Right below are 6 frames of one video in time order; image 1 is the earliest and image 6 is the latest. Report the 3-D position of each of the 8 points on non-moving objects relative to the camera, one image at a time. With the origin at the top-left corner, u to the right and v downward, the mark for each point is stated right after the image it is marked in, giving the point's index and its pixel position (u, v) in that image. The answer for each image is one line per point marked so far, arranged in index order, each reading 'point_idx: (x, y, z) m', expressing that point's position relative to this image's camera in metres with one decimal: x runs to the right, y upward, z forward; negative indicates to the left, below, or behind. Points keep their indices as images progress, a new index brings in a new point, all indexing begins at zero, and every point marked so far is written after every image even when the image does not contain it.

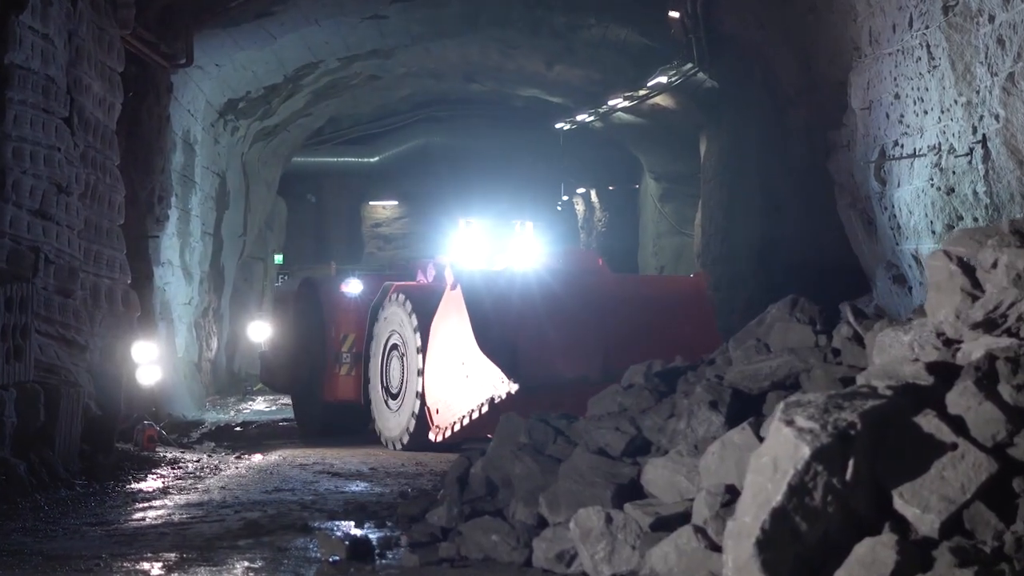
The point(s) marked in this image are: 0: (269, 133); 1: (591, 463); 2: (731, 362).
0: (-3.8, +2.4, +16.7) m
1: (+0.4, -0.8, +4.9) m
2: (+1.1, -0.4, +5.0) m
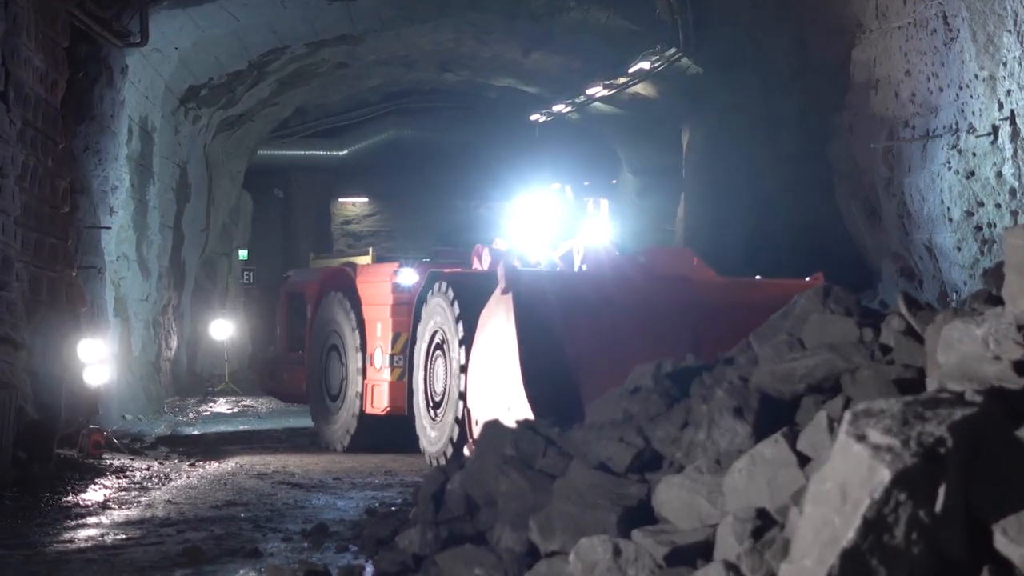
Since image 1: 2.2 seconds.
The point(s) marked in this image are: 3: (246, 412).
0: (-4.2, +2.4, +15.8) m
1: (+0.3, -0.8, +4.1) m
2: (+1.0, -0.3, +4.3) m
3: (-3.6, -1.7, +14.1) m
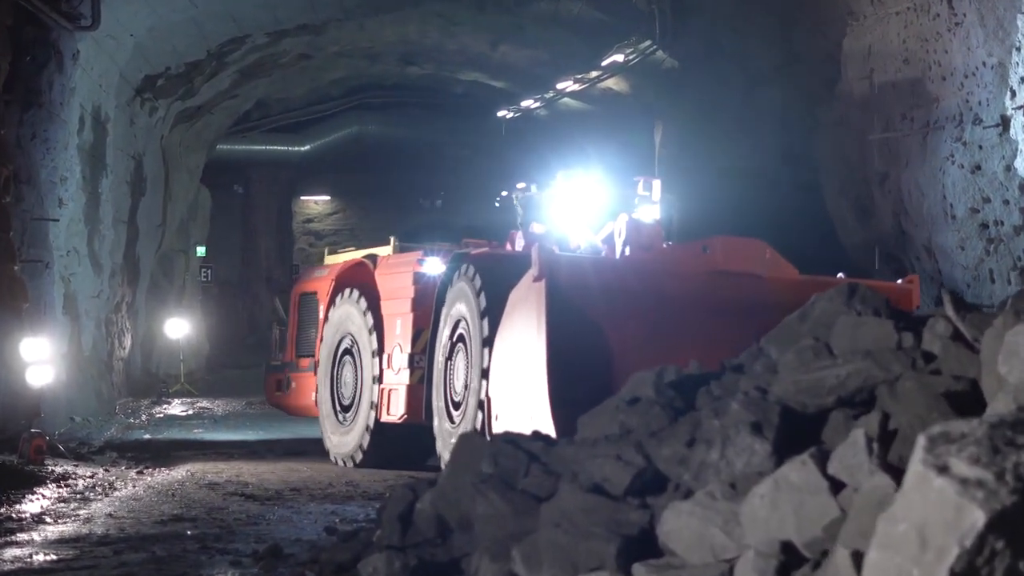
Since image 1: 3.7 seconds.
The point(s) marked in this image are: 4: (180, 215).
0: (-4.6, +2.5, +15.1) m
1: (+0.2, -0.7, +3.6) m
2: (+0.9, -0.3, +3.8) m
3: (-4.0, -1.6, +13.5) m
4: (-5.3, +1.2, +16.8) m
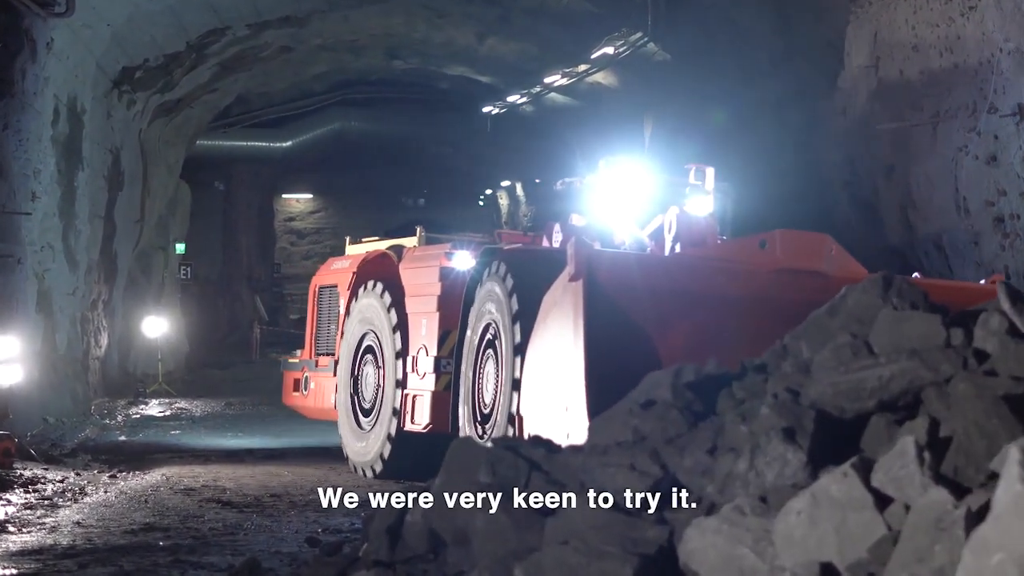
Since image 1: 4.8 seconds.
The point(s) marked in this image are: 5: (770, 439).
0: (-4.8, +2.5, +14.7) m
1: (+0.3, -0.7, +3.2) m
2: (+0.9, -0.3, +3.4) m
3: (-4.2, -1.6, +13.0) m
4: (-5.5, +1.2, +16.4) m
5: (+0.8, -0.4, +3.0) m
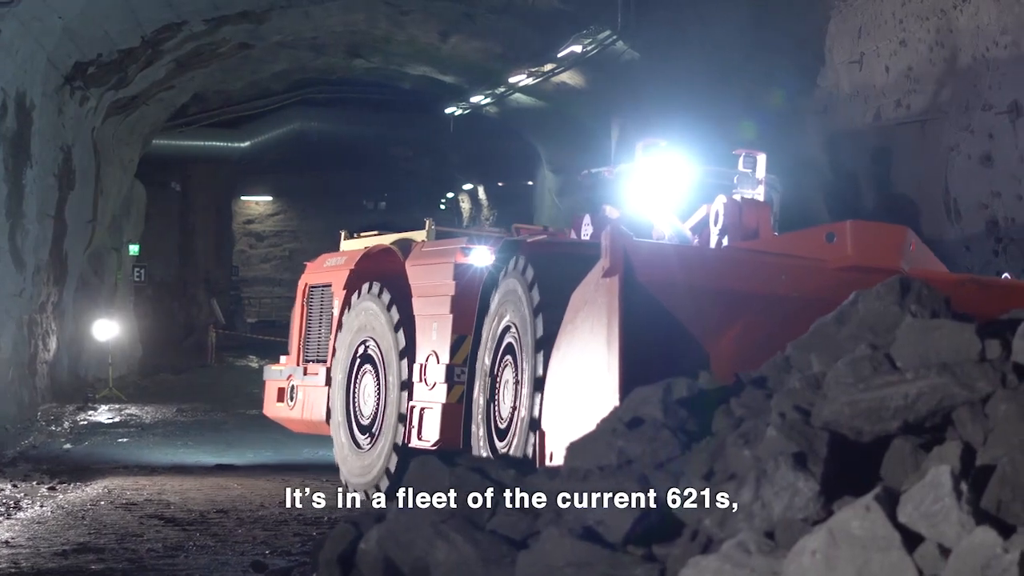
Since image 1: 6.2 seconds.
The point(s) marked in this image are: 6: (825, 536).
0: (-5.3, +2.5, +14.1) m
1: (+0.2, -0.7, +2.8) m
2: (+0.8, -0.3, +3.0) m
3: (-4.6, -1.6, +12.4) m
4: (-6.1, +1.2, +15.7) m
5: (+0.7, -0.5, +2.7) m
6: (+0.7, -0.6, +2.4) m
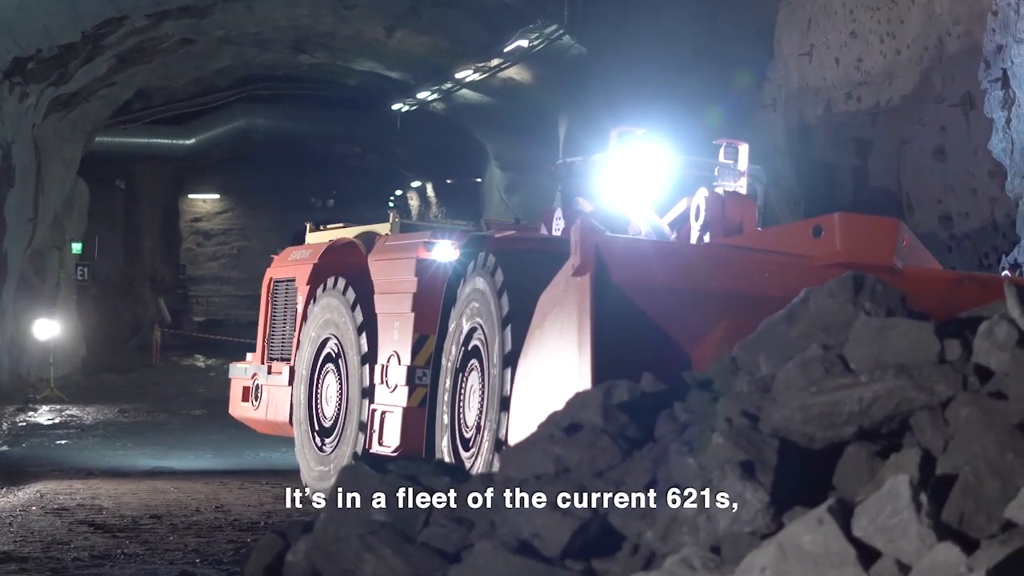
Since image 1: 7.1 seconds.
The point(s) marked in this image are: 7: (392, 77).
0: (-5.9, +2.5, +13.6) m
1: (0.0, -0.7, +2.6) m
2: (+0.7, -0.3, +2.8) m
3: (-5.2, -1.6, +12.0) m
4: (-6.8, +1.2, +15.3) m
5: (+0.5, -0.4, +2.5) m
6: (+0.6, -0.6, +2.2) m
7: (-1.7, +3.2, +15.3) m
